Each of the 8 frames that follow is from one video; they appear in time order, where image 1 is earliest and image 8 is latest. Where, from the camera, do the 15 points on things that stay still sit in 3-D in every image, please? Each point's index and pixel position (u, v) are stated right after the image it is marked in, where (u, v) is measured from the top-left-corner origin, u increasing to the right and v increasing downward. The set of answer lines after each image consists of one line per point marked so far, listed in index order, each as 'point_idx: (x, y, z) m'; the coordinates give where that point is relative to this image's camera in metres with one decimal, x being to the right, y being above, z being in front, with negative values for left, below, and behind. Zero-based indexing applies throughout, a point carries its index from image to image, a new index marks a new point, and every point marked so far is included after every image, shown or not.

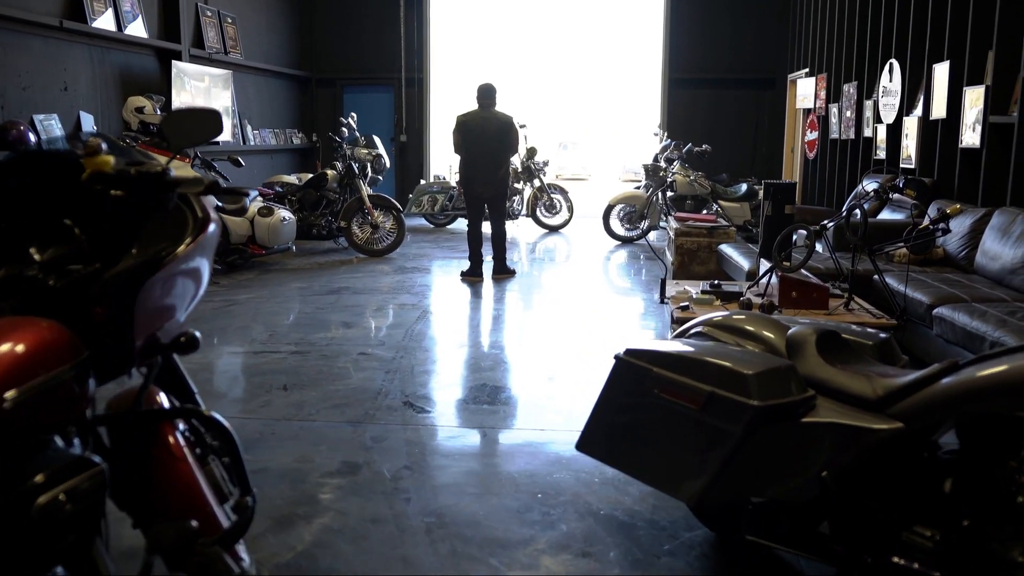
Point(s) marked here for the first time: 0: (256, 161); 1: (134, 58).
0: (-2.5, +1.2, +8.7) m
1: (-2.7, +1.7, +6.6) m
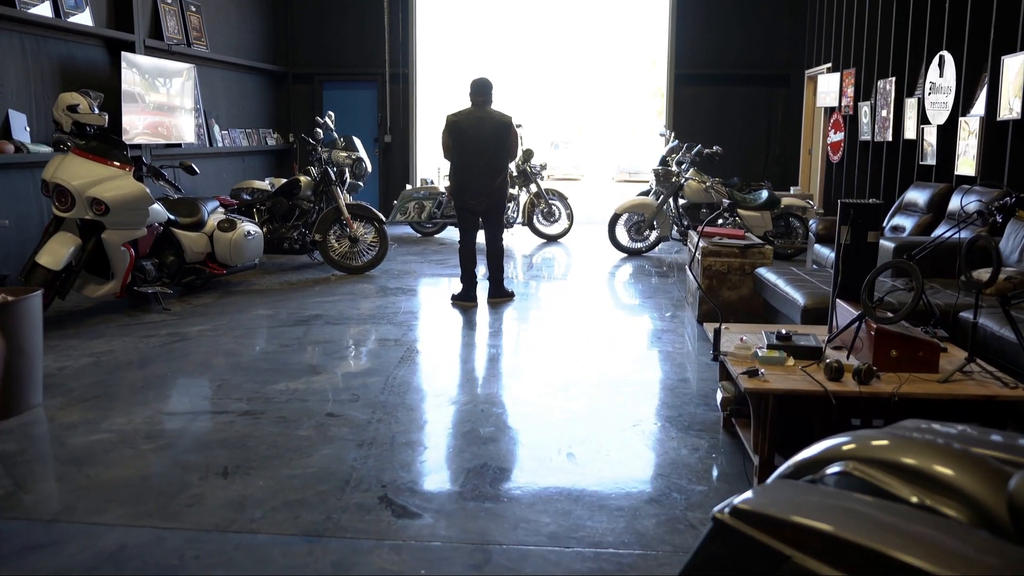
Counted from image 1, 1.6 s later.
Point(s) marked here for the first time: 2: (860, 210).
0: (-2.5, +1.1, +7.9) m
1: (-2.7, +1.5, +5.8) m
2: (+1.0, +0.2, +2.6) m
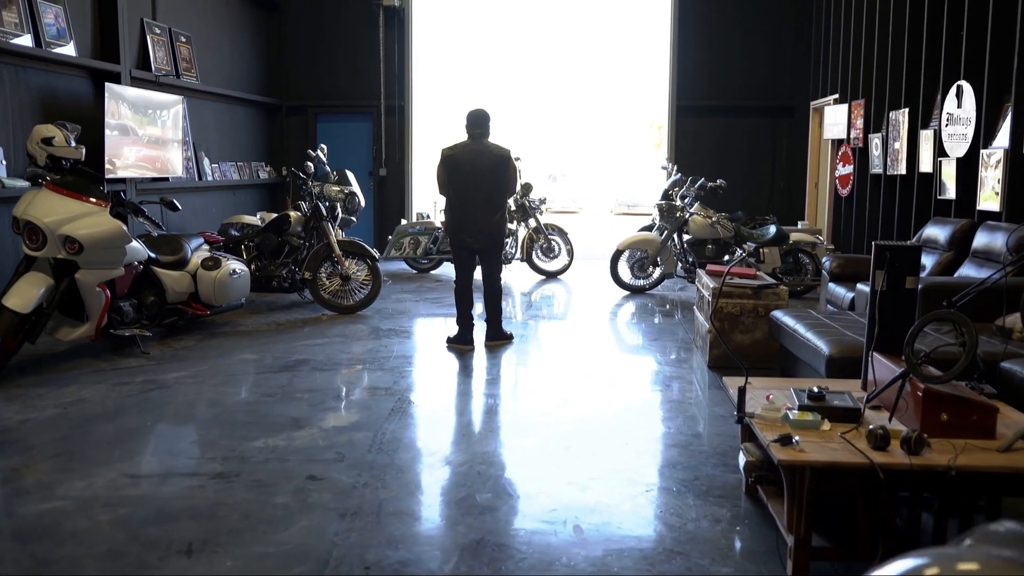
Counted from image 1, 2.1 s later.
0: (-2.5, +0.7, +7.7) m
1: (-2.8, +1.3, +5.6) m
2: (+1.0, +0.1, +2.4) m
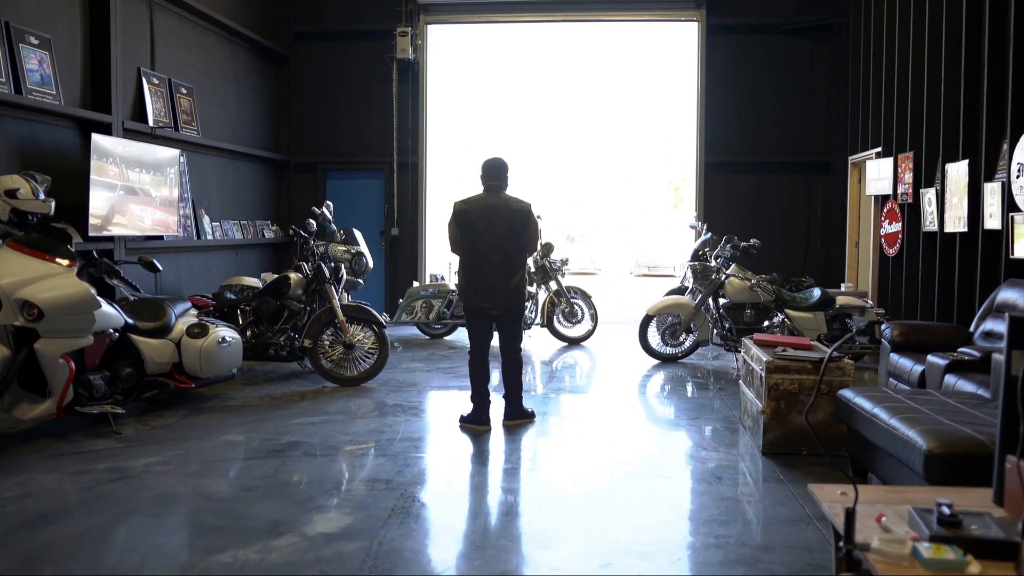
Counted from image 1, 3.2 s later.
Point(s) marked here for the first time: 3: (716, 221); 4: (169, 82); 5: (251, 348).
0: (-2.4, +0.2, +7.2) m
1: (-2.6, +0.9, +5.2) m
2: (+1.1, -0.1, +1.8) m
3: (+1.9, +0.6, +8.6) m
4: (-2.4, +1.5, +6.5) m
5: (-1.5, -0.4, +5.4) m
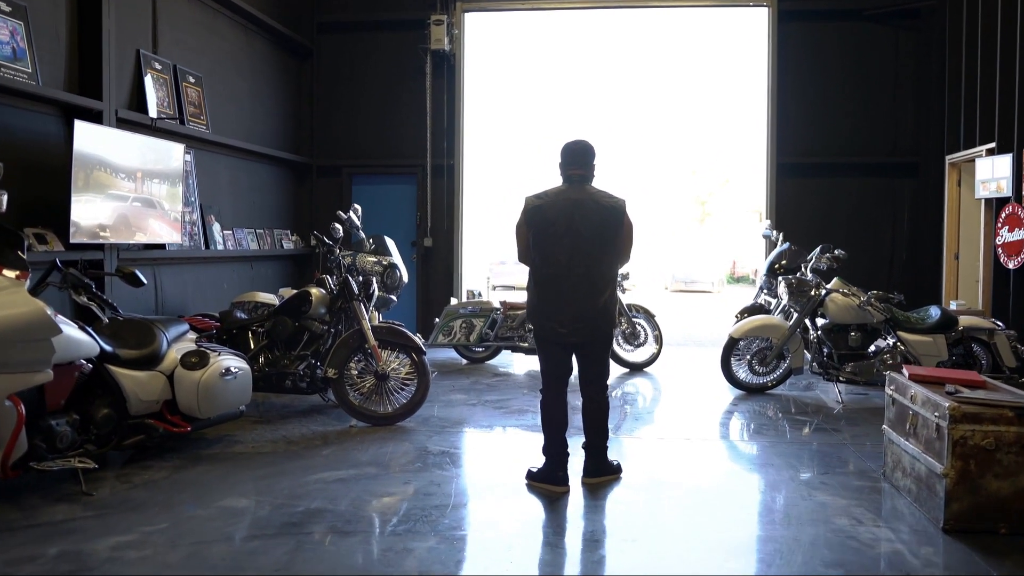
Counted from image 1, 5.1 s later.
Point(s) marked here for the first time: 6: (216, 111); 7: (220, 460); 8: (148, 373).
0: (-2.0, +0.1, +6.3) m
1: (-2.3, +0.8, +4.3) m
2: (+1.3, -0.1, +0.9) m
3: (+2.3, +0.5, +7.7) m
4: (-2.1, +1.4, +5.7) m
5: (-1.2, -0.4, +4.5) m
6: (-2.1, +1.2, +6.4) m
7: (-1.2, -0.7, +3.6) m
8: (-1.4, -0.3, +3.4) m
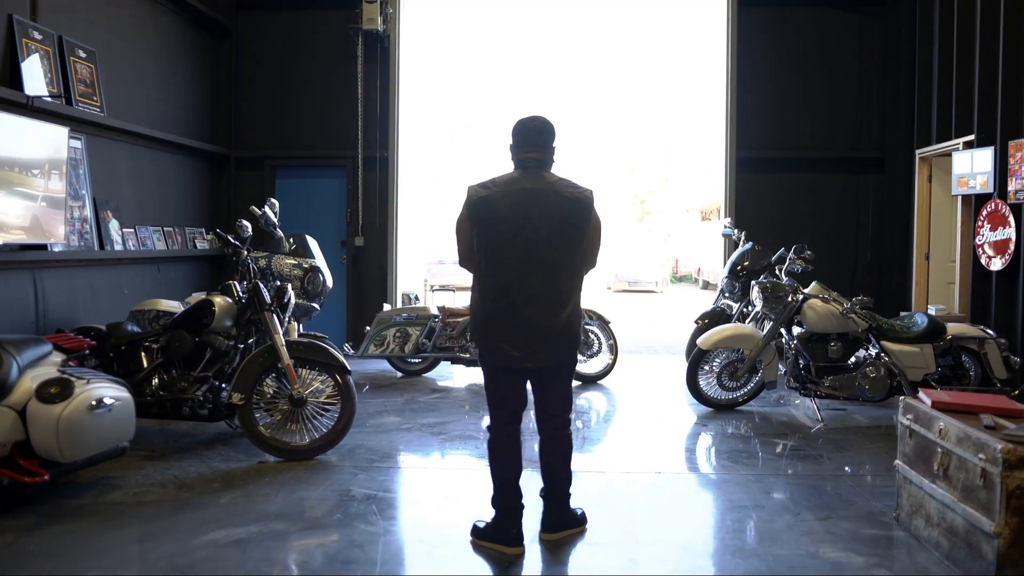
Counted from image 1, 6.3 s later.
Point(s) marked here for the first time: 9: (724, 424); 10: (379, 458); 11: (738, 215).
0: (-2.4, +0.1, +5.6) m
1: (-2.6, +0.8, +3.5) m
2: (+1.3, -0.1, +0.3) m
3: (+1.8, +0.5, +7.2) m
4: (-2.4, +1.3, +4.9) m
5: (-1.4, -0.5, +3.7) m
6: (-2.4, +1.2, +5.6) m
7: (-1.3, -0.7, +2.9) m
8: (-1.5, -0.4, +2.7) m
9: (+1.1, -0.7, +4.6) m
10: (-0.6, -0.7, +3.8) m
11: (+1.8, +0.6, +7.2) m
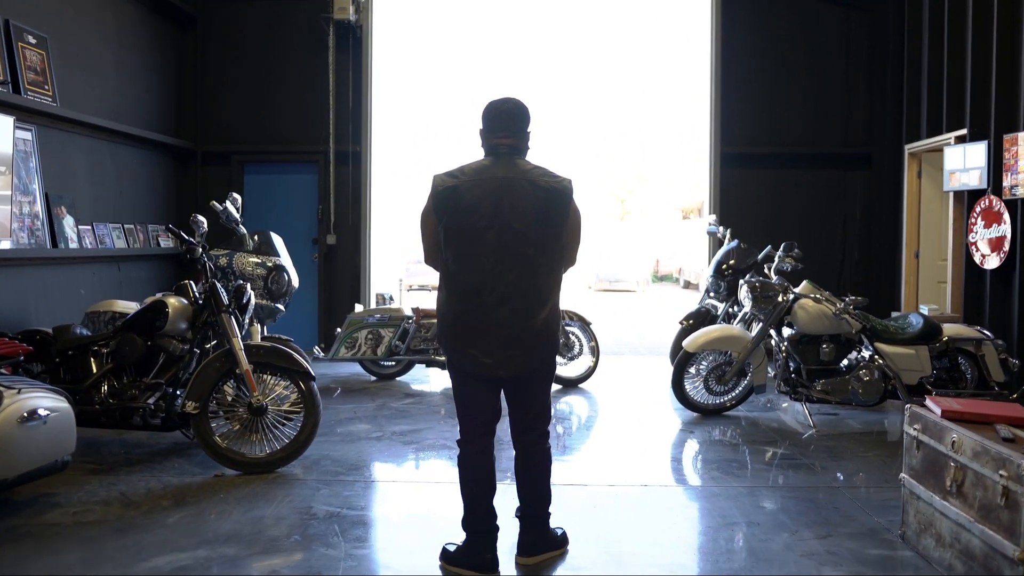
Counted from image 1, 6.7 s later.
0: (-2.5, +0.1, +5.3) m
1: (-2.6, +0.8, +3.2) m
2: (+1.3, -0.1, +0.1) m
3: (+1.7, +0.5, +7.0) m
4: (-2.5, +1.3, +4.6) m
5: (-1.5, -0.5, +3.5) m
6: (-2.6, +1.2, +5.3) m
7: (-1.4, -0.7, +2.7) m
8: (-1.6, -0.4, +2.4) m
9: (+1.0, -0.7, +4.4) m
10: (-0.6, -0.7, +3.5) m
11: (+1.6, +0.6, +7.0) m
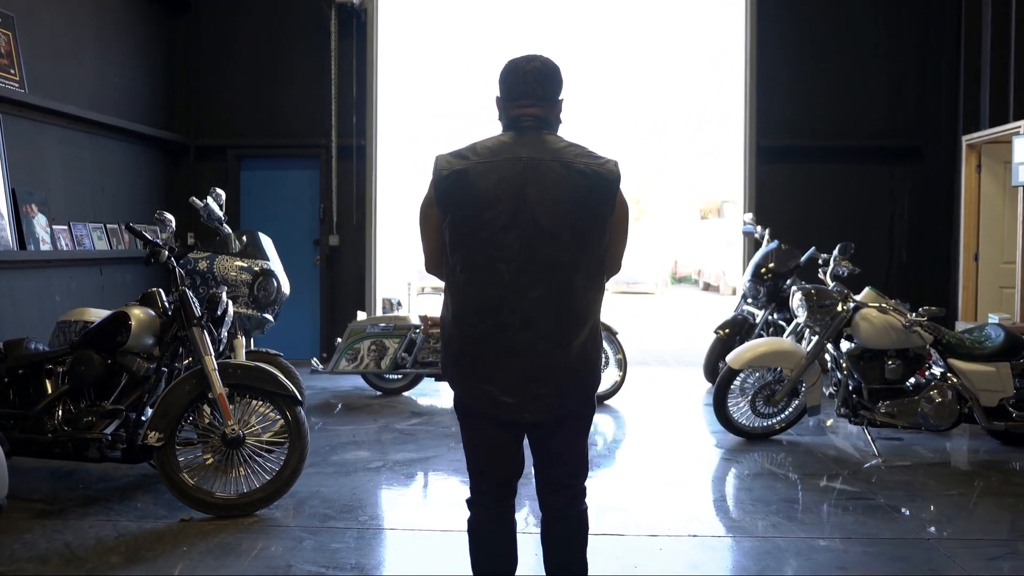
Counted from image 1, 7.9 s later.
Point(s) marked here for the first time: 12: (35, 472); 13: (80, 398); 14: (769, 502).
0: (-2.4, 0.0, +4.8) m
1: (-2.6, +0.7, +2.7) m
2: (+1.3, -0.2, -0.4) m
3: (+1.8, +0.4, +6.4) m
4: (-2.5, +1.3, +4.1) m
5: (-1.5, -0.5, +3.0) m
6: (-2.5, +1.2, +4.8) m
7: (-1.4, -0.7, +2.1) m
8: (-1.6, -0.4, +1.9) m
9: (+1.1, -0.7, +3.9) m
10: (-0.6, -0.7, +3.0) m
11: (+1.7, +0.5, +6.4) m
12: (-1.7, -0.7, +3.4) m
13: (-1.4, -0.4, +3.0) m
14: (+1.0, -0.8, +3.3) m
